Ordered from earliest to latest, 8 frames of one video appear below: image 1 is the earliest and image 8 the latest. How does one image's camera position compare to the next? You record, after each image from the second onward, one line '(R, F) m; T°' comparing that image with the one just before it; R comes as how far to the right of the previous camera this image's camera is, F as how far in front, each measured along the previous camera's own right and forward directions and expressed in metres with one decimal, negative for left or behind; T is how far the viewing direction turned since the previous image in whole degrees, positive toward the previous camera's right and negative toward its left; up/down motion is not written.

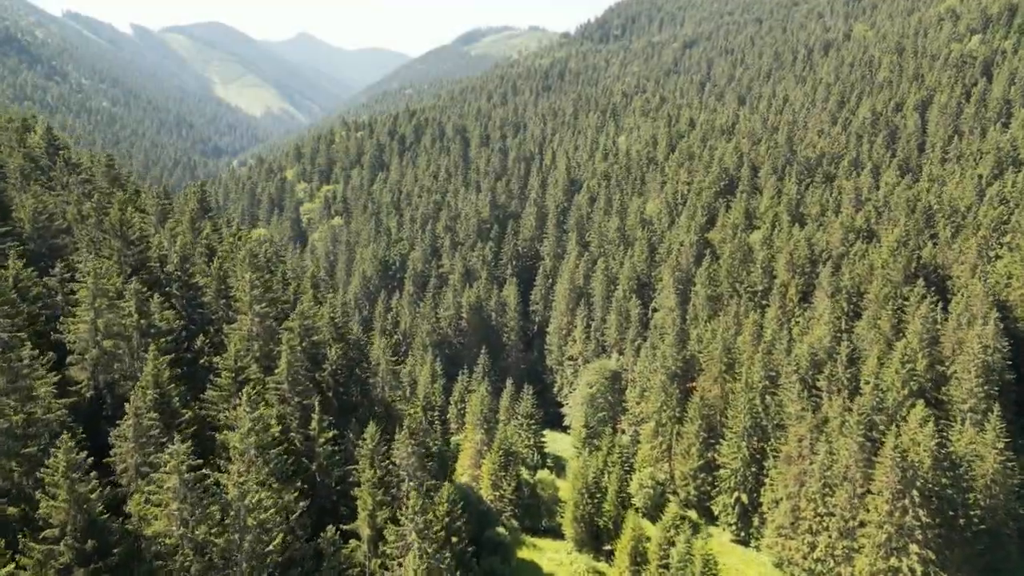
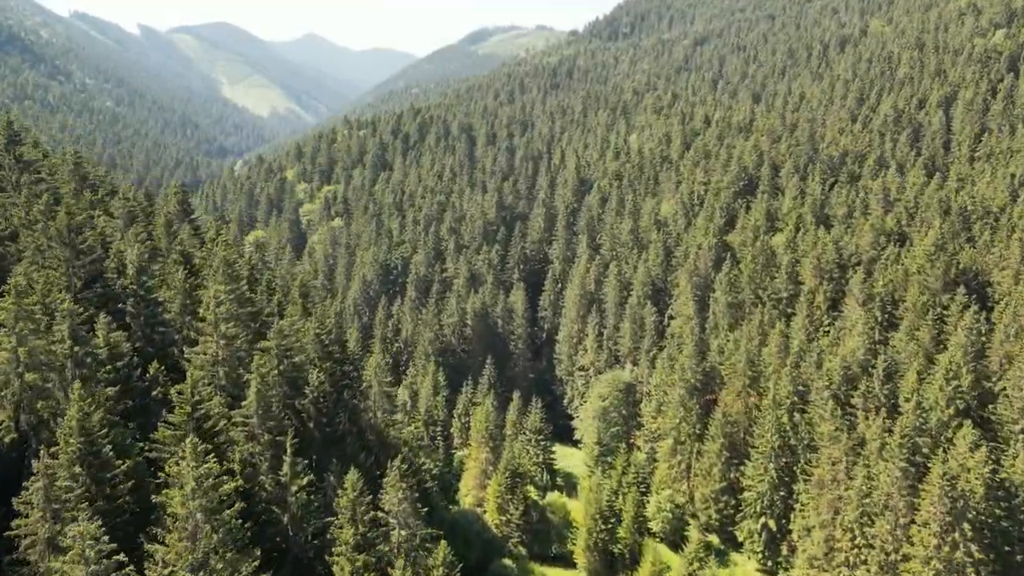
(-0.1, +6.2) m; -1°
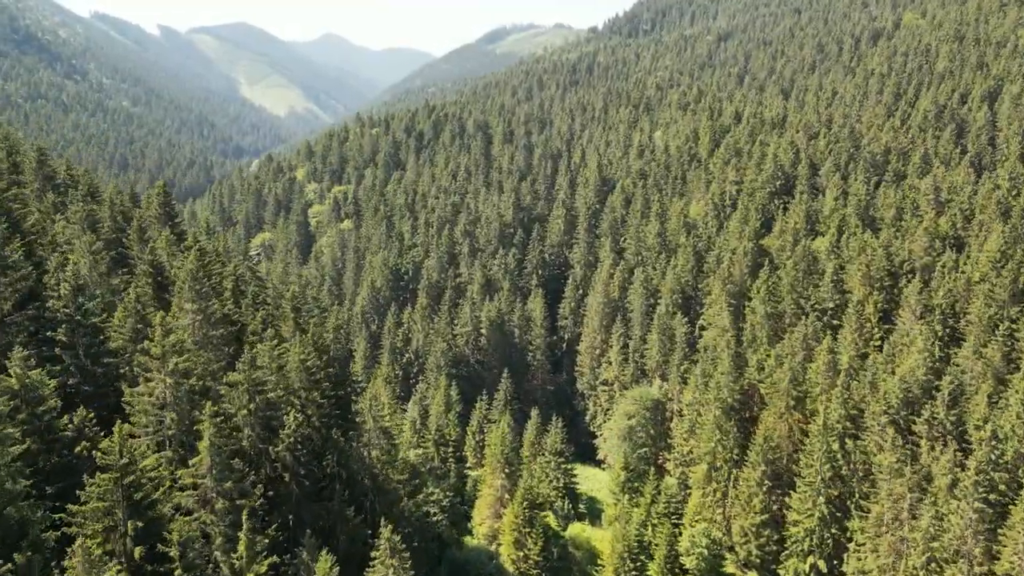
(-0.2, +7.5) m; -1°
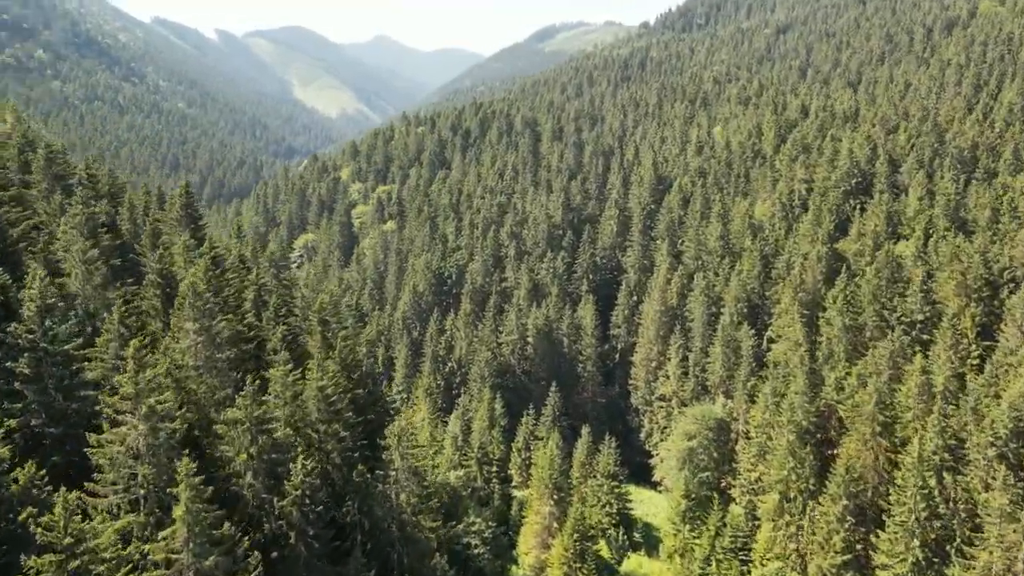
(-0.4, +6.4) m; -4°
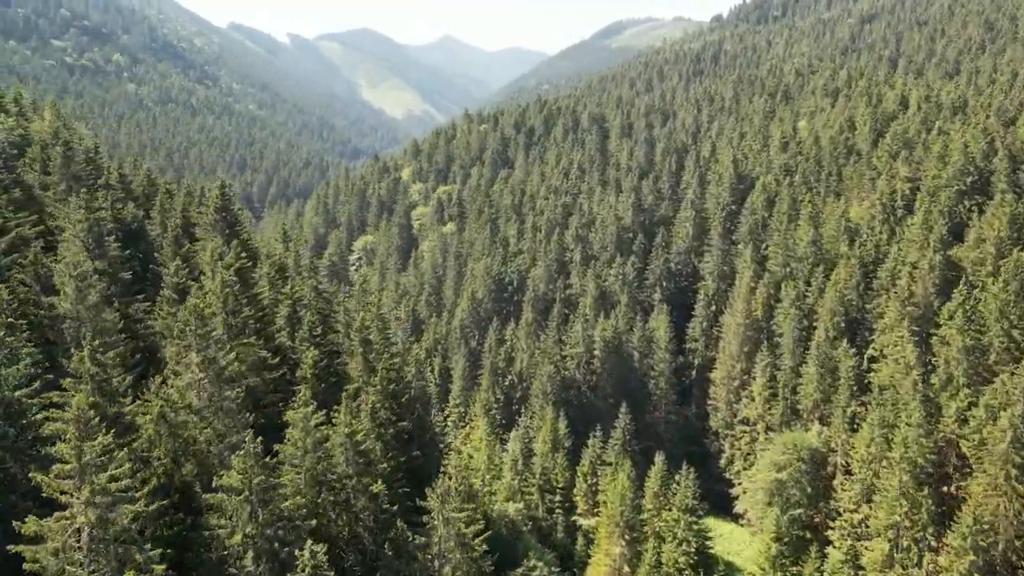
(-0.5, +7.2) m; -5°
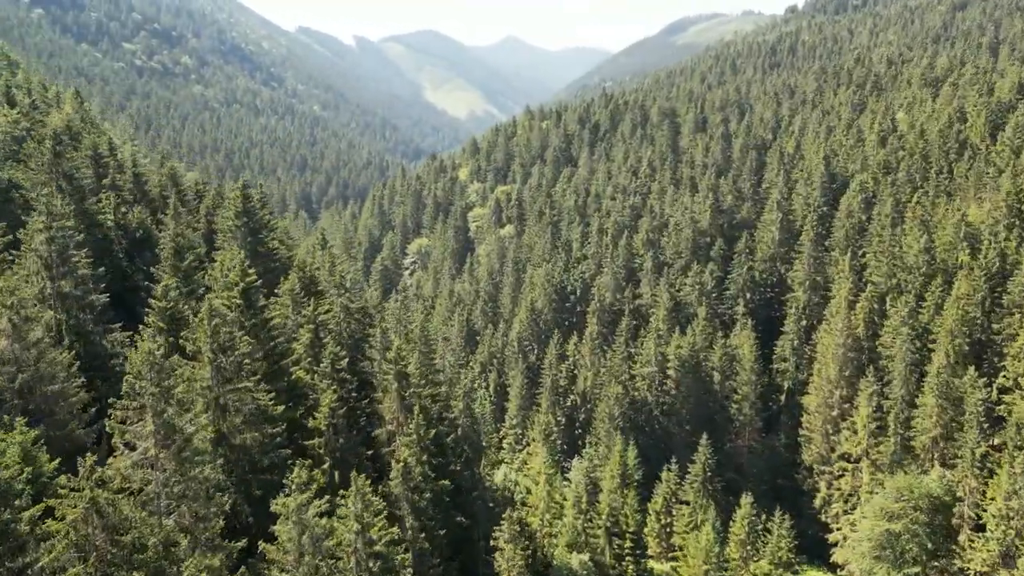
(-0.5, +8.5) m; -5°
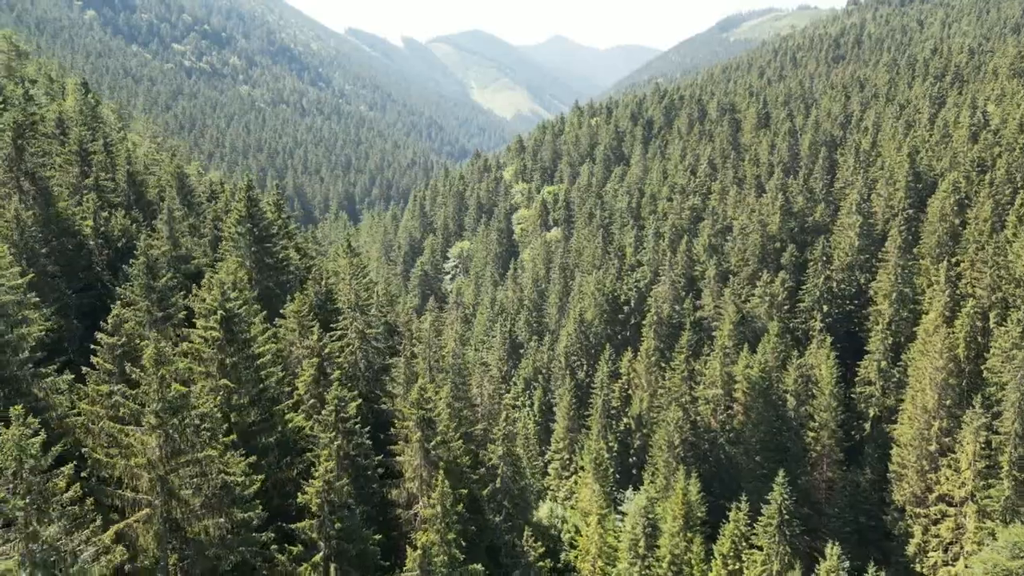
(-0.3, +7.3) m; -4°
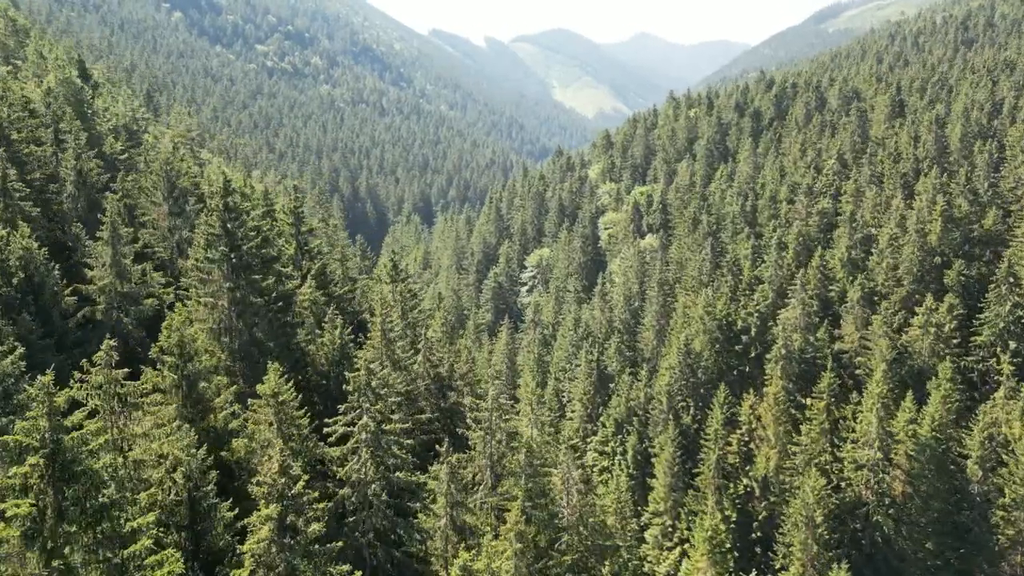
(-1.1, +13.4) m; -6°
